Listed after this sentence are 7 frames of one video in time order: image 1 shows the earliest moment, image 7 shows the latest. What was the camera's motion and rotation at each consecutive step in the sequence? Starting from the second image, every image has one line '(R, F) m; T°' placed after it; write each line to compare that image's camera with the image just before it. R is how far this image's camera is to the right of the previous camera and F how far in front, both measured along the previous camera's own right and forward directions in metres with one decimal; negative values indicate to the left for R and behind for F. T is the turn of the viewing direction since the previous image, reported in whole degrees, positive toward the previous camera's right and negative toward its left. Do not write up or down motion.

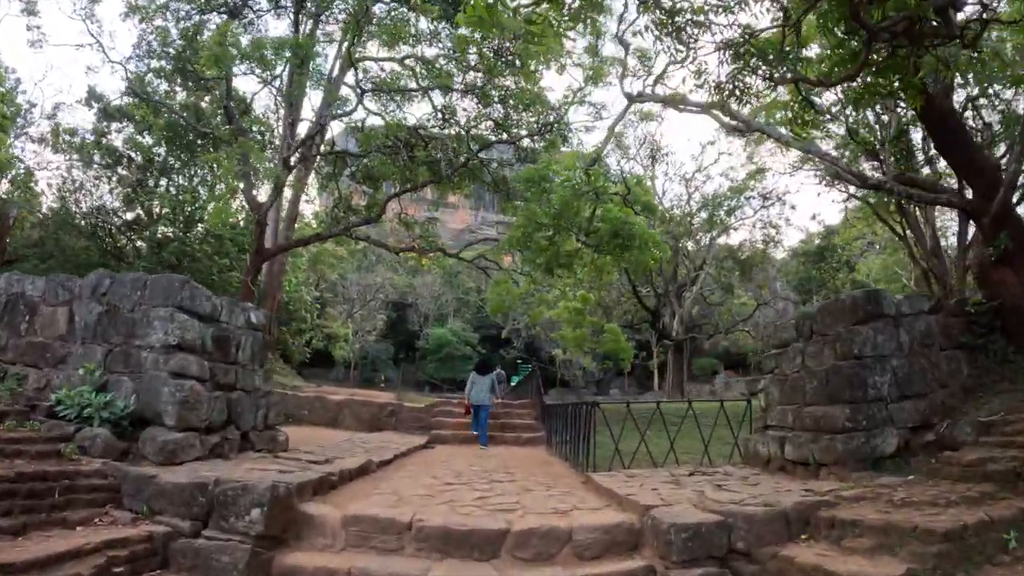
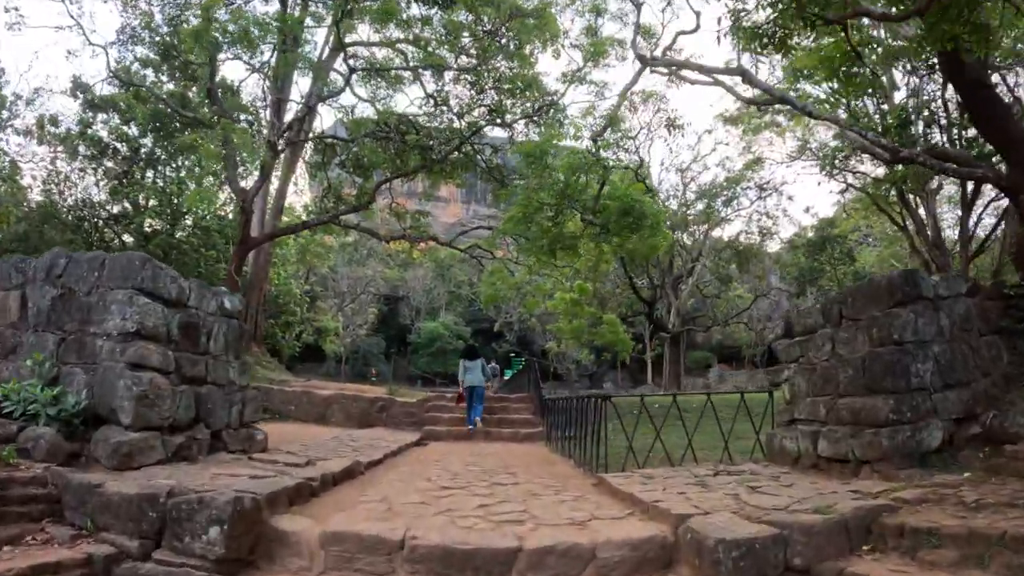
(-0.1, +0.5) m; +1°
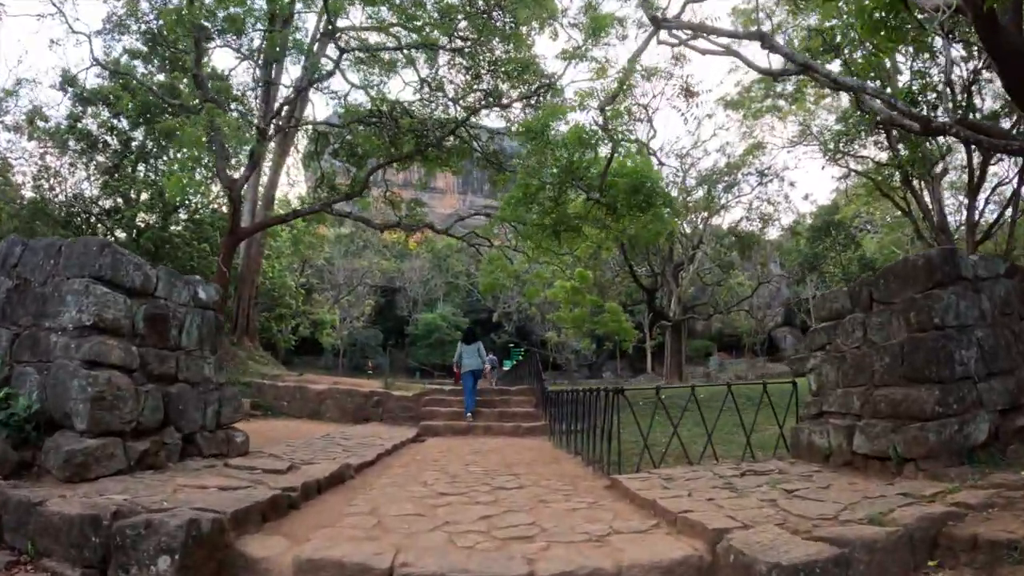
(0.0, +0.4) m; 0°
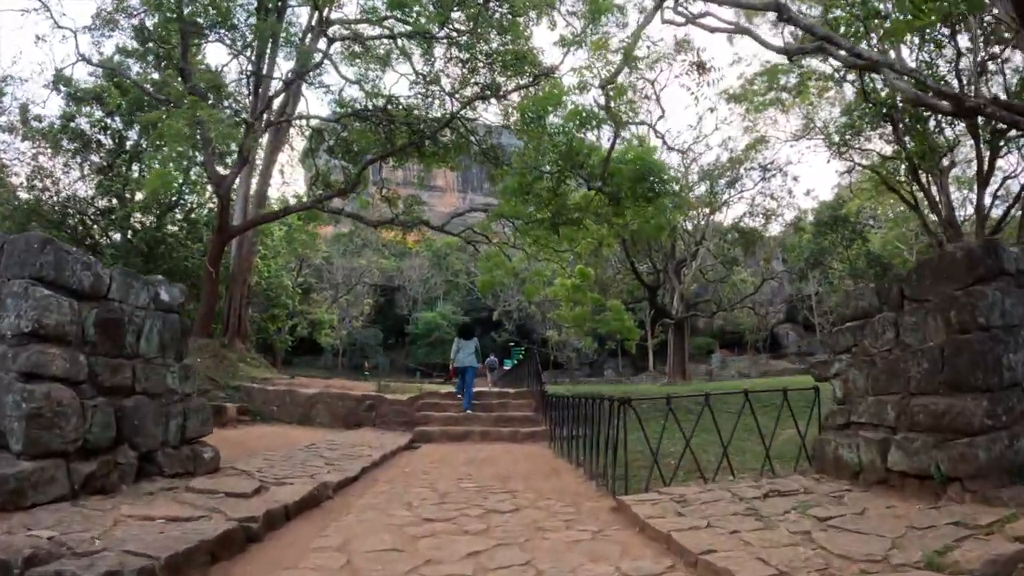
(0.0, +0.4) m; 0°
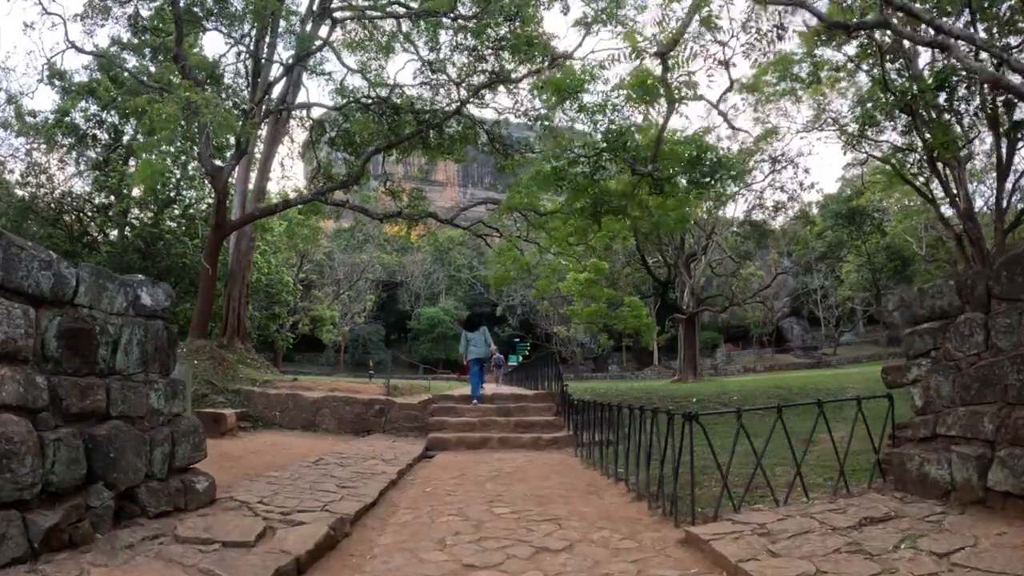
(-0.2, +0.6) m; 0°
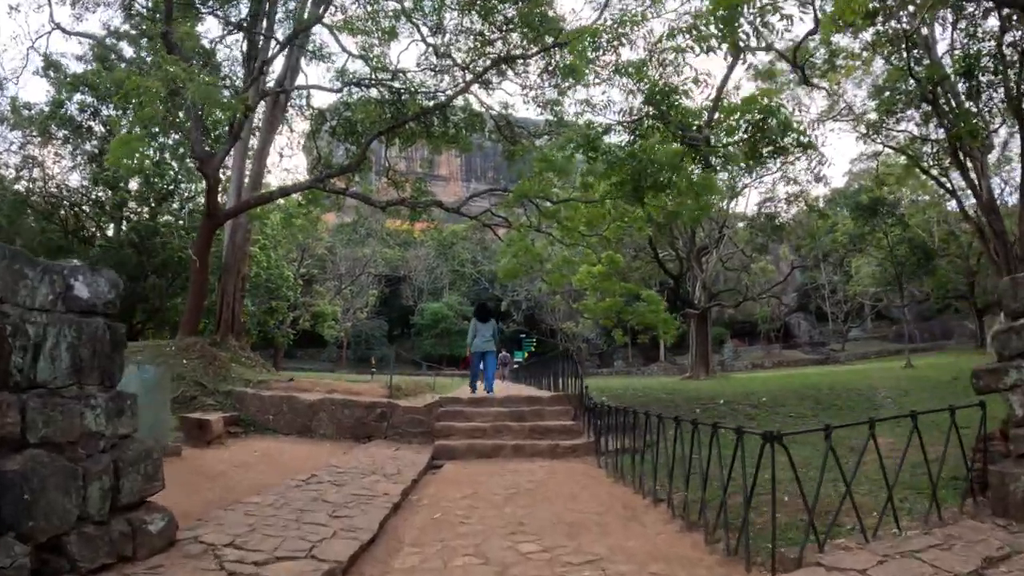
(-0.1, +0.7) m; 0°
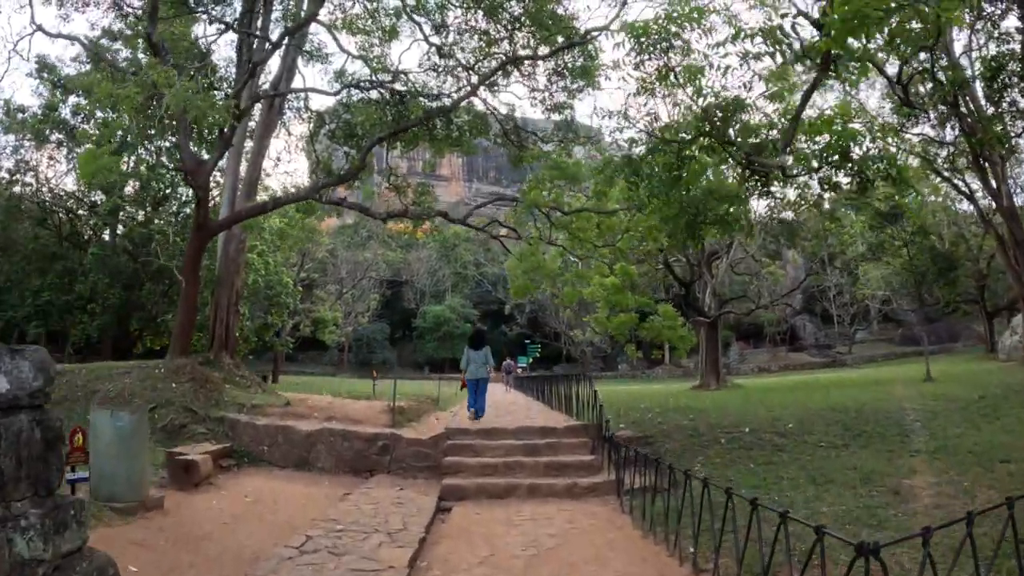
(-0.1, +0.6) m; 0°
